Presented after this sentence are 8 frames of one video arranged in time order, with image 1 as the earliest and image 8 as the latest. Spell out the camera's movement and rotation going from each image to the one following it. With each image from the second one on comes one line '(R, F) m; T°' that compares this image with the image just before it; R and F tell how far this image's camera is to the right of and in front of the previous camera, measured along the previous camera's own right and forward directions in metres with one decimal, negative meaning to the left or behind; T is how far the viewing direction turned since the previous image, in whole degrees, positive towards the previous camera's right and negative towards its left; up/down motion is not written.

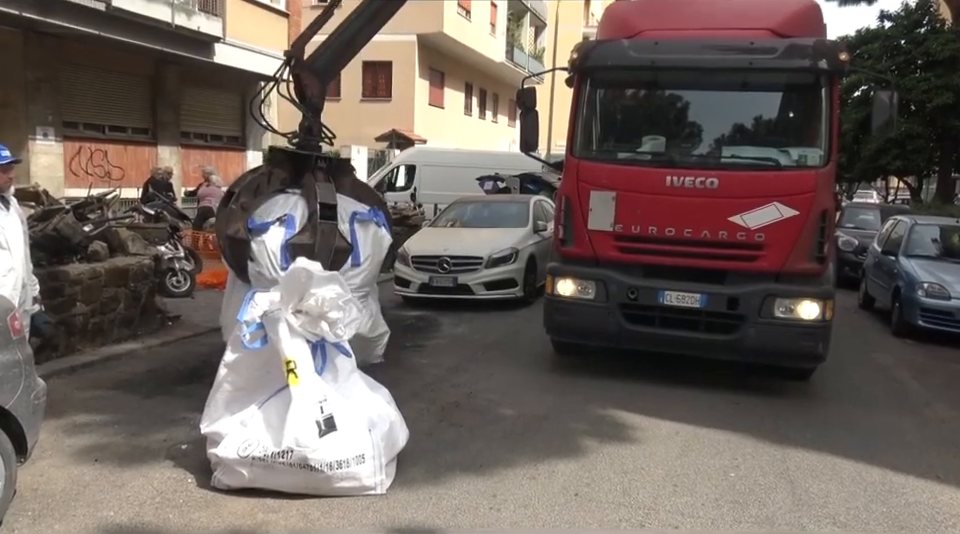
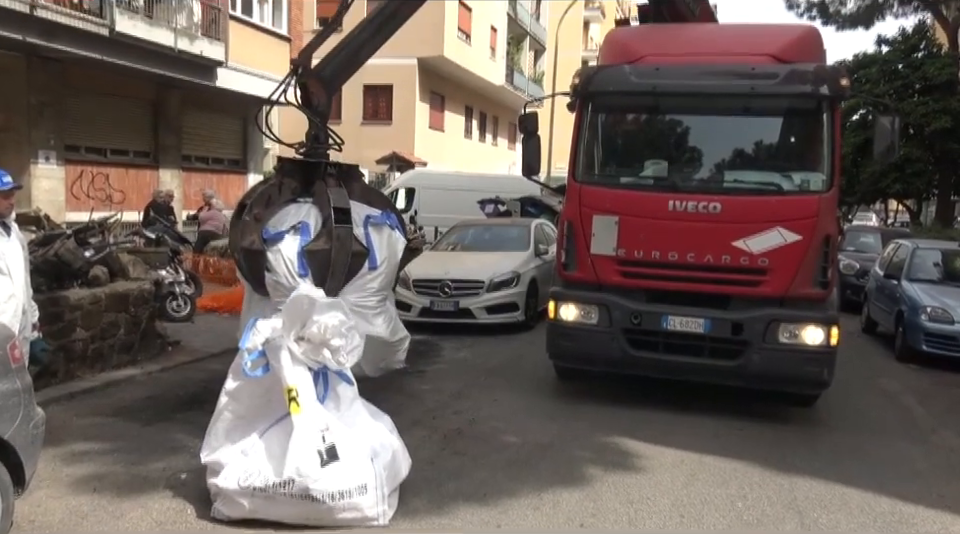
(0.0, 0.0) m; 0°
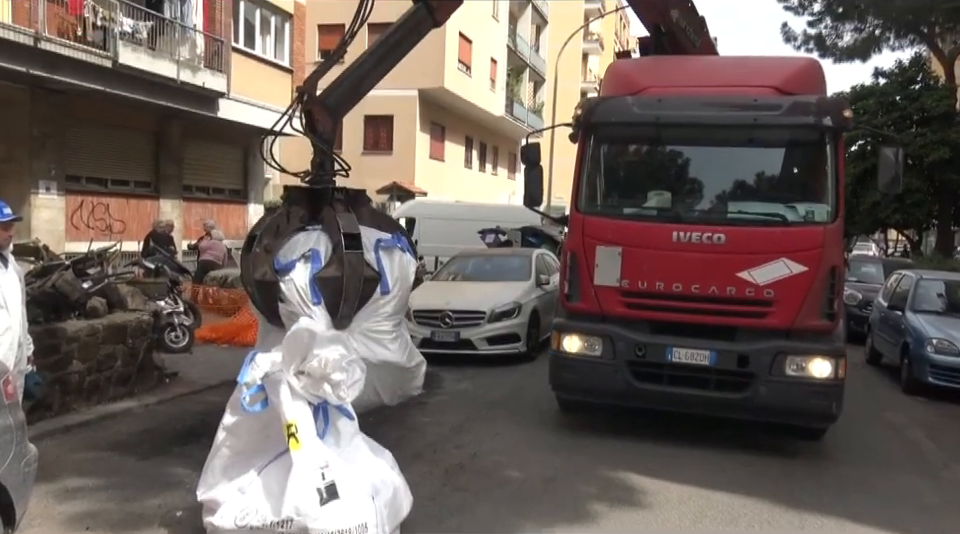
(0.0, +0.1) m; 0°
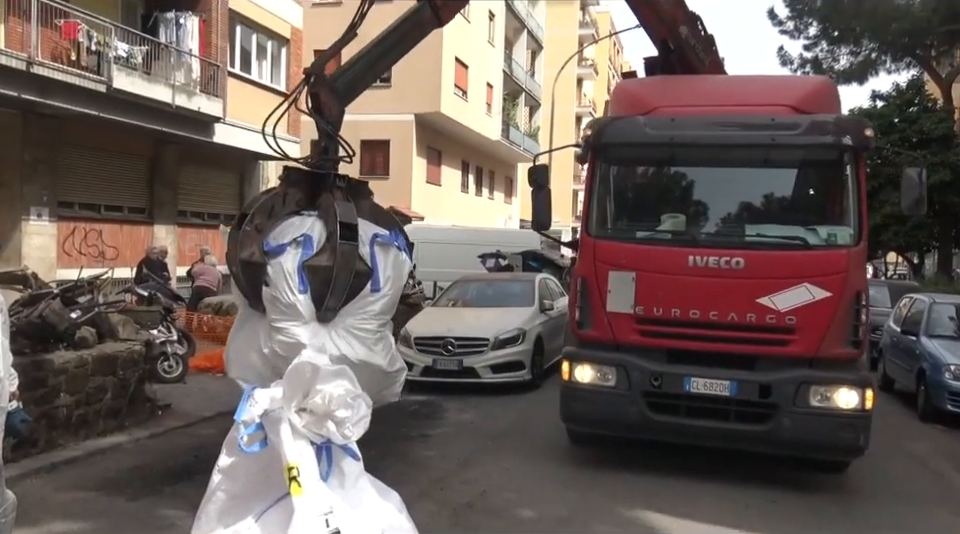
(-0.1, +0.3) m; 0°
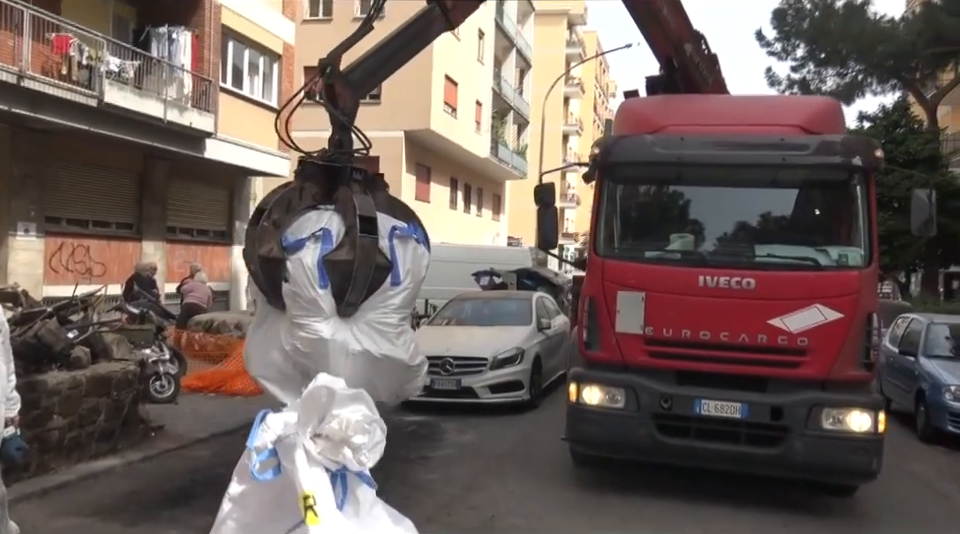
(-0.2, +0.1) m; +1°
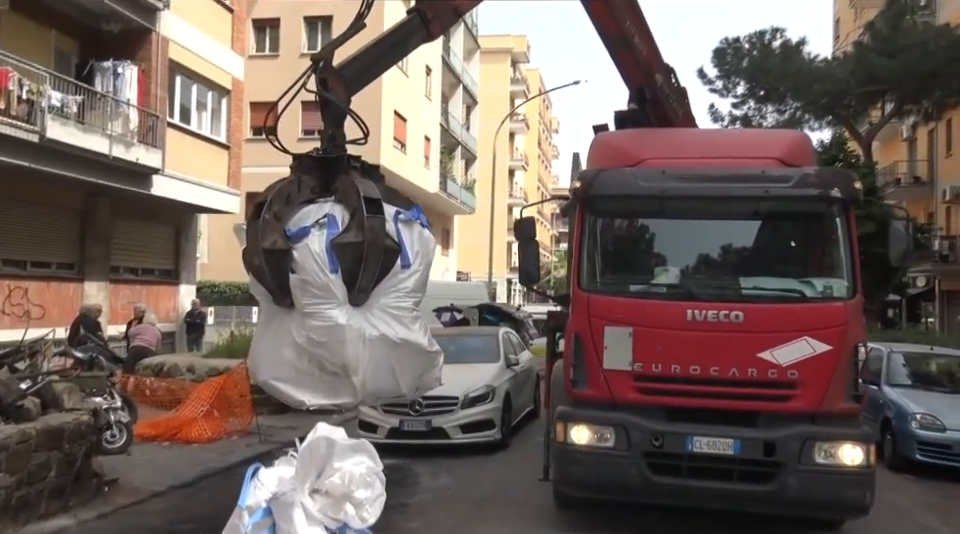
(-0.3, +0.2) m; +4°
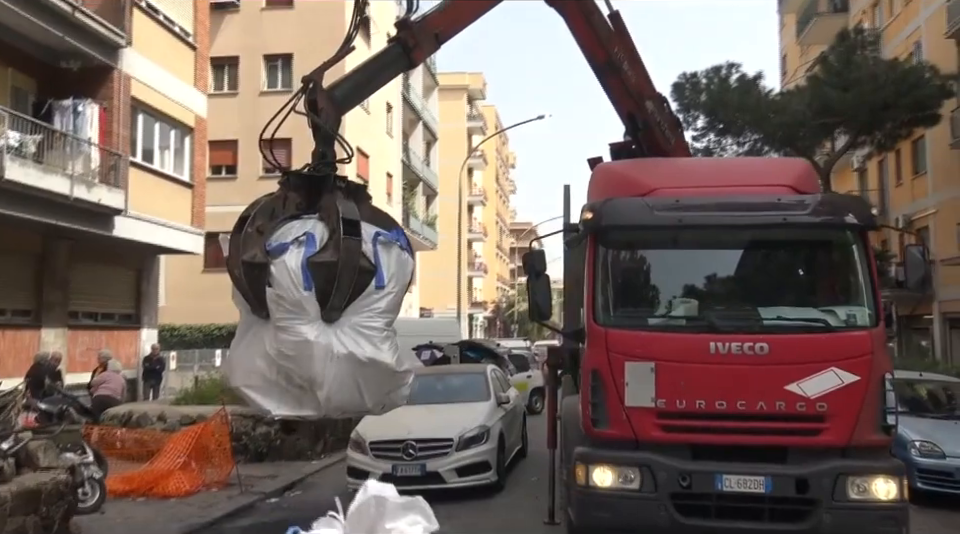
(-0.4, +0.3) m; +3°
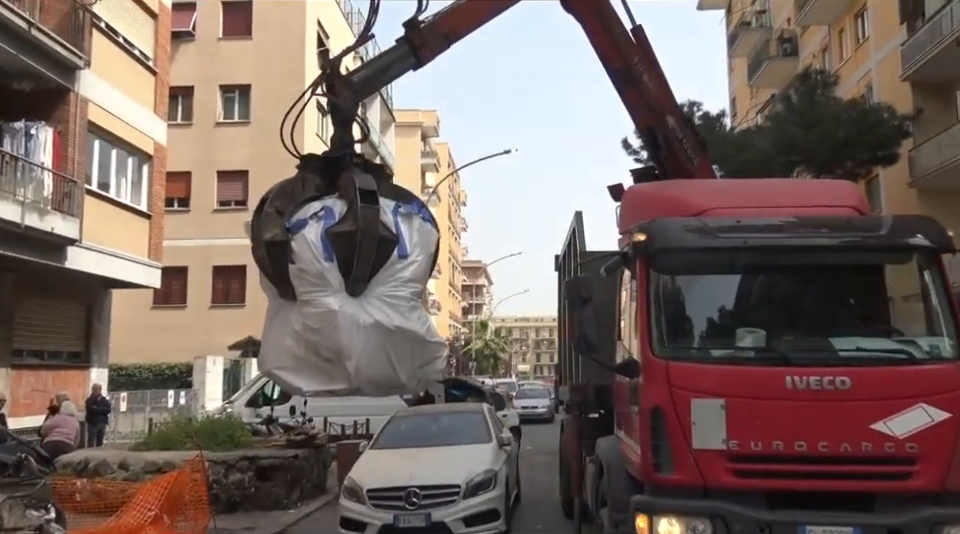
(-0.6, +0.7) m; +4°
